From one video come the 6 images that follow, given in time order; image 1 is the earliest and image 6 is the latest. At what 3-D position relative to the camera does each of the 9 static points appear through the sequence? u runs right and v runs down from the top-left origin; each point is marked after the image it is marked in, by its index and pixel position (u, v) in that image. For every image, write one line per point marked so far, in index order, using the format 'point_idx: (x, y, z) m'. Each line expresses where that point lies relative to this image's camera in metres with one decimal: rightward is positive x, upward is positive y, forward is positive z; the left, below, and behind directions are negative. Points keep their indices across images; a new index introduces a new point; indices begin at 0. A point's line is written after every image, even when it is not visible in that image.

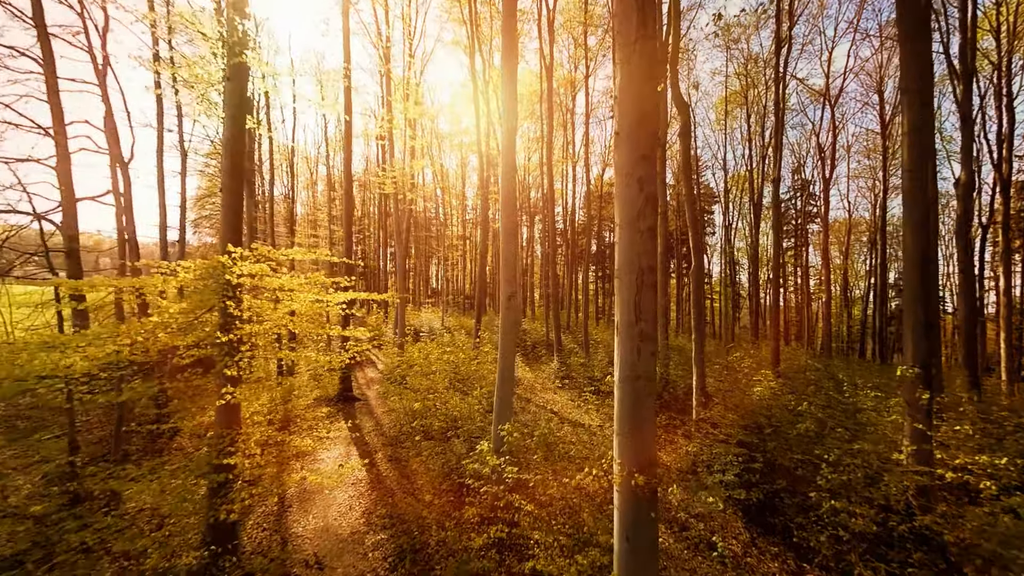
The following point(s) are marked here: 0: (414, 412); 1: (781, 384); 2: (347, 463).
0: (-2.1, -2.8, +9.1) m
1: (+7.0, -2.6, +10.9) m
2: (-3.0, -3.2, +7.6) m
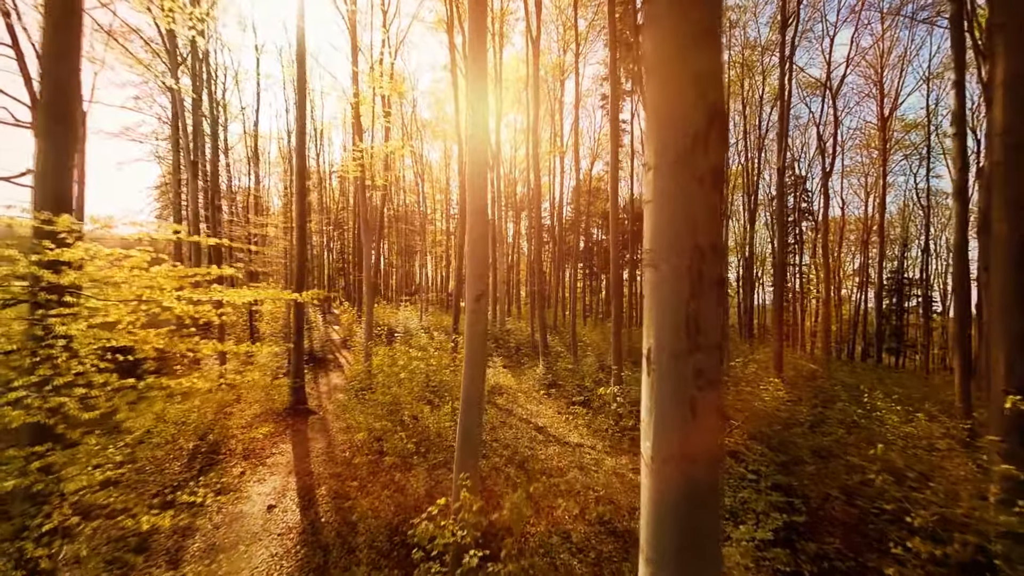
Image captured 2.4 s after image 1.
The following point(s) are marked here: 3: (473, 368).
0: (-2.5, -2.7, +7.6) m
1: (+6.5, -2.6, +9.7) m
2: (-3.3, -3.1, +6.1) m
3: (-0.5, -1.0, +5.2) m
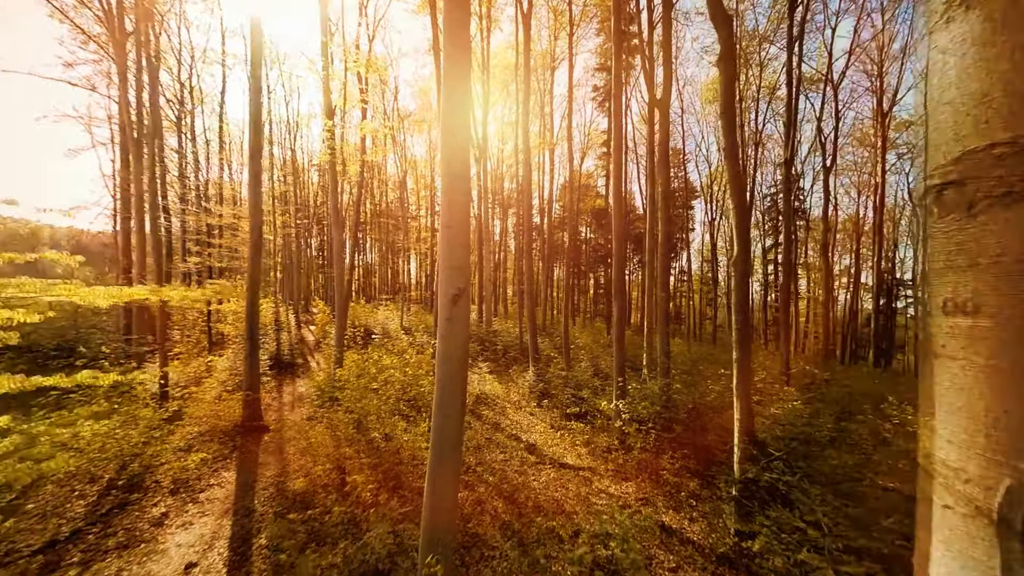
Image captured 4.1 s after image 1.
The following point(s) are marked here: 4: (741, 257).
0: (-2.7, -2.7, +6.3) m
1: (+6.2, -2.6, +8.7) m
2: (-3.5, -3.1, +4.8) m
3: (-0.6, -1.0, +4.0) m
4: (+2.9, +0.5, +5.3) m
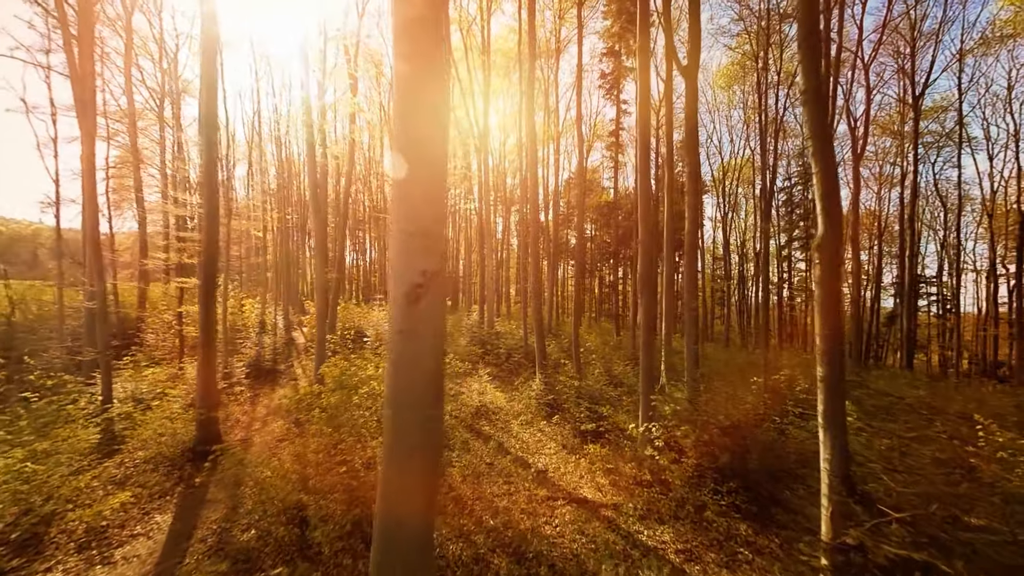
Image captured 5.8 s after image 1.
0: (-2.6, -2.6, +5.0) m
1: (+6.3, -2.5, +7.3) m
2: (-3.4, -3.0, +3.4) m
3: (-0.5, -0.9, +2.6) m
4: (+3.0, +0.6, +3.9) m
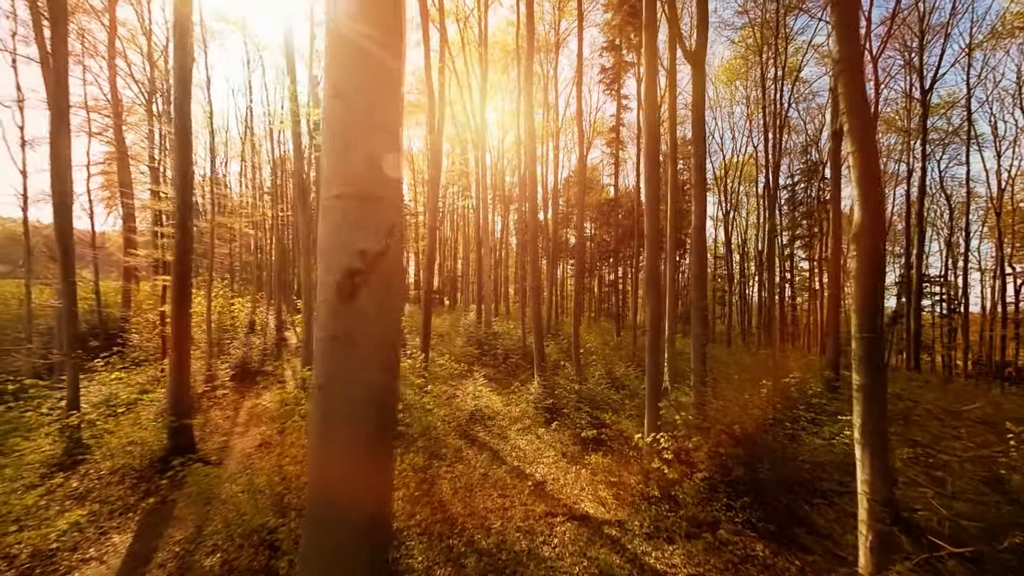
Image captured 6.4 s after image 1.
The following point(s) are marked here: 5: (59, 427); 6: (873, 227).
0: (-2.7, -2.6, +4.5) m
1: (+6.3, -2.4, +6.8) m
2: (-3.5, -3.0, +2.9) m
3: (-0.6, -0.9, +2.1) m
4: (+2.9, +0.6, +3.4) m
5: (-7.3, -2.2, +6.8) m
6: (+2.9, +0.5, +3.4) m
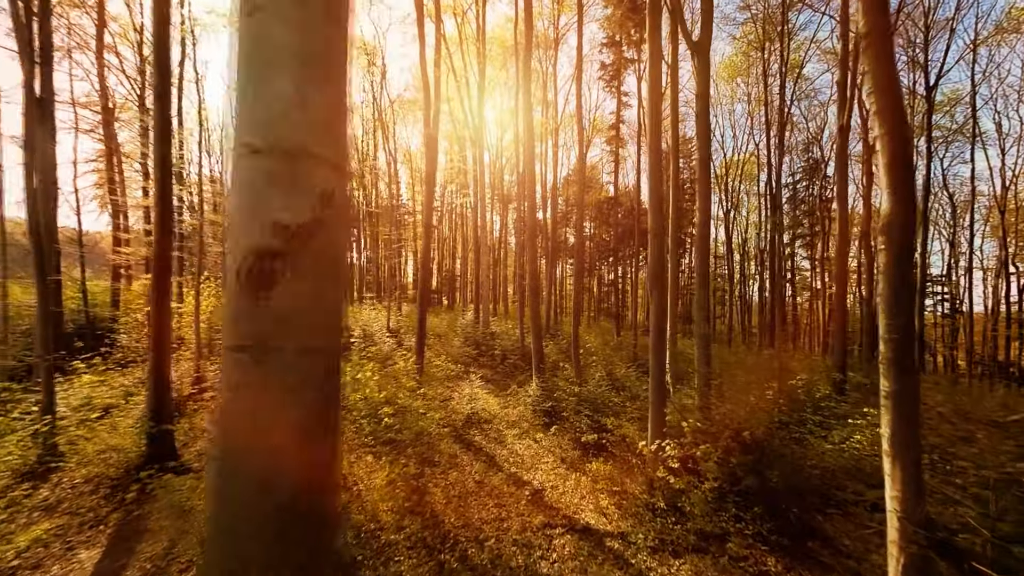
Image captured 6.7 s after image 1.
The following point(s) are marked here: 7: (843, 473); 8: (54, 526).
0: (-2.7, -2.6, +4.1) m
1: (+6.2, -2.4, +6.5) m
2: (-3.5, -3.0, +2.6) m
3: (-0.6, -0.9, +1.7) m
4: (+2.9, +0.6, +3.1) m
5: (-7.3, -2.2, +6.4) m
6: (+2.9, +0.5, +3.1) m
7: (+4.5, -2.5, +5.7) m
8: (-5.3, -2.7, +4.9) m
